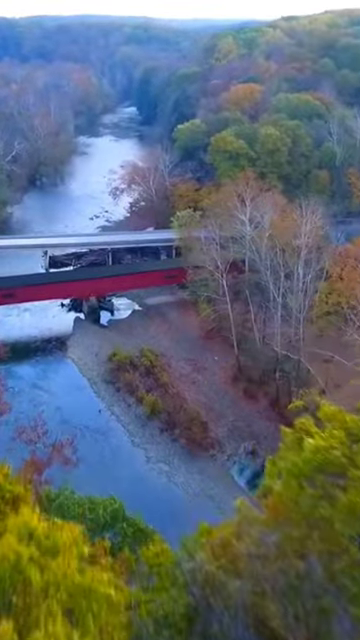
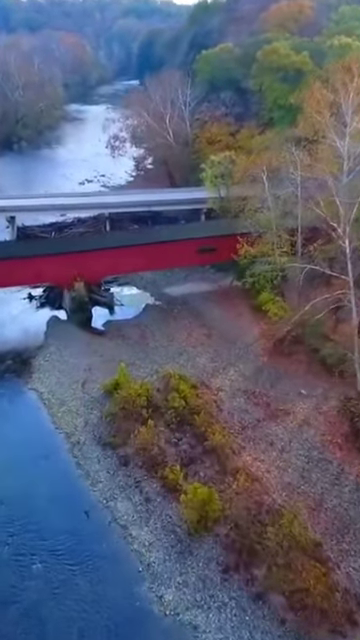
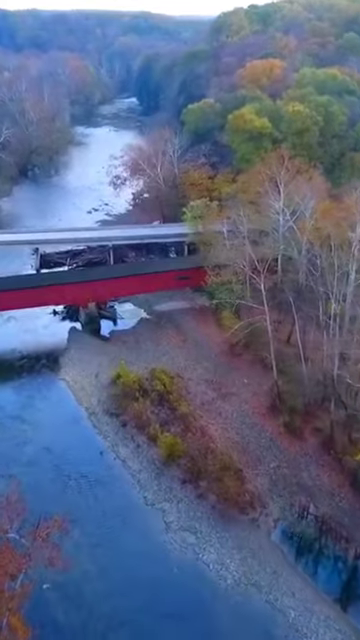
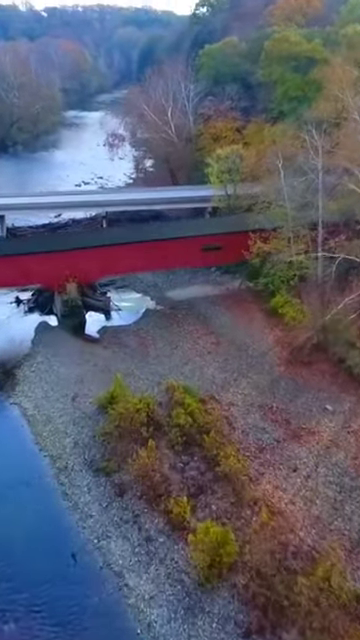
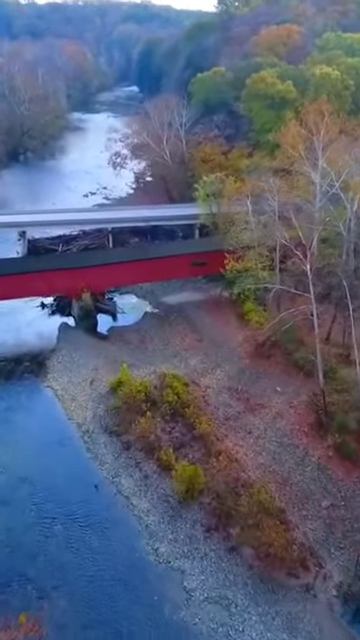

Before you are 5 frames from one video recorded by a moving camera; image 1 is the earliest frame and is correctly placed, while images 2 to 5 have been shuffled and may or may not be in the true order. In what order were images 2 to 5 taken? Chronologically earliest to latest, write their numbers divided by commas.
3, 5, 2, 4
